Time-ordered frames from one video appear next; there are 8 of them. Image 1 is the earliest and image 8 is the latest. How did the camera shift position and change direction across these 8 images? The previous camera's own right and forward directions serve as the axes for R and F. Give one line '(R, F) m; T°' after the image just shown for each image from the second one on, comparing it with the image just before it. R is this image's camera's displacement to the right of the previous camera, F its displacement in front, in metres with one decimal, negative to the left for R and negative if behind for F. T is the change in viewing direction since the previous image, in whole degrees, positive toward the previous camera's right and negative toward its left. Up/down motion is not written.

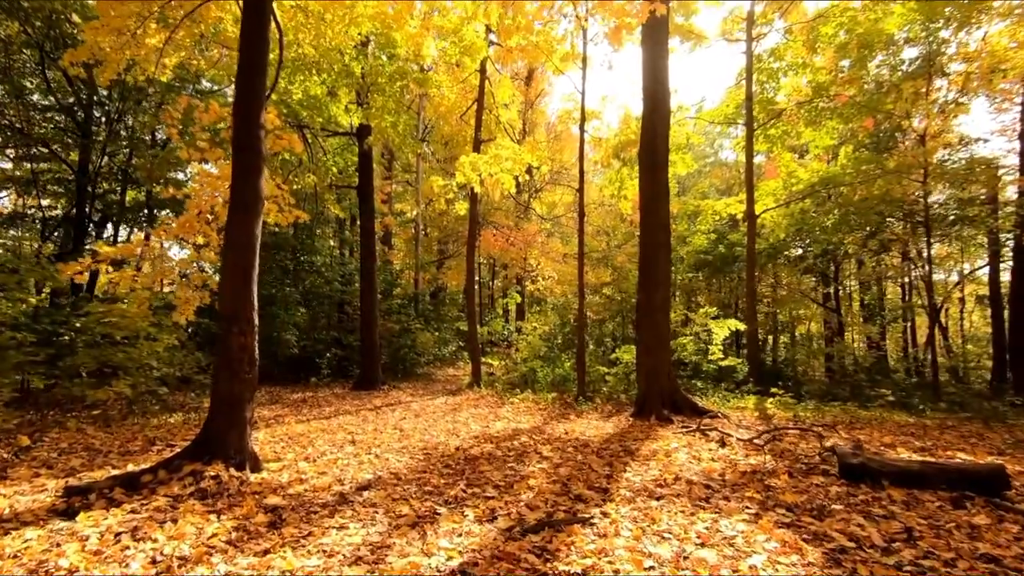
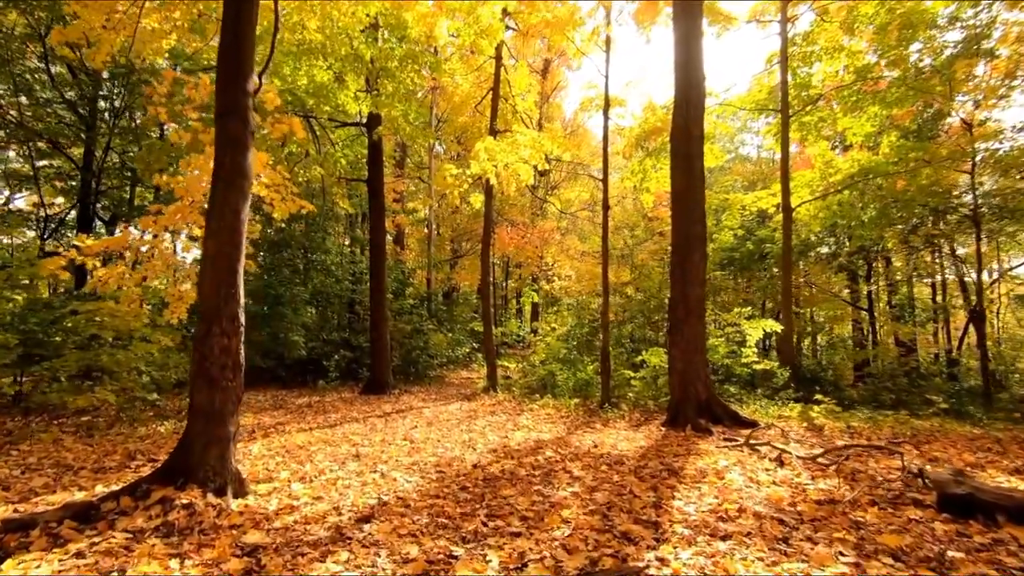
(-0.1, +0.7) m; -1°
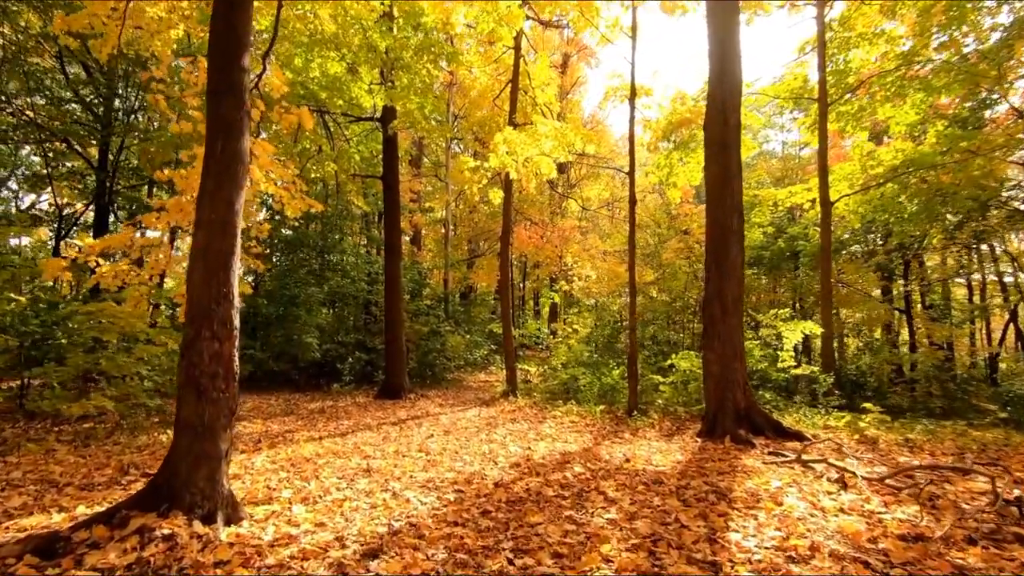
(-0.1, +0.5) m; -2°
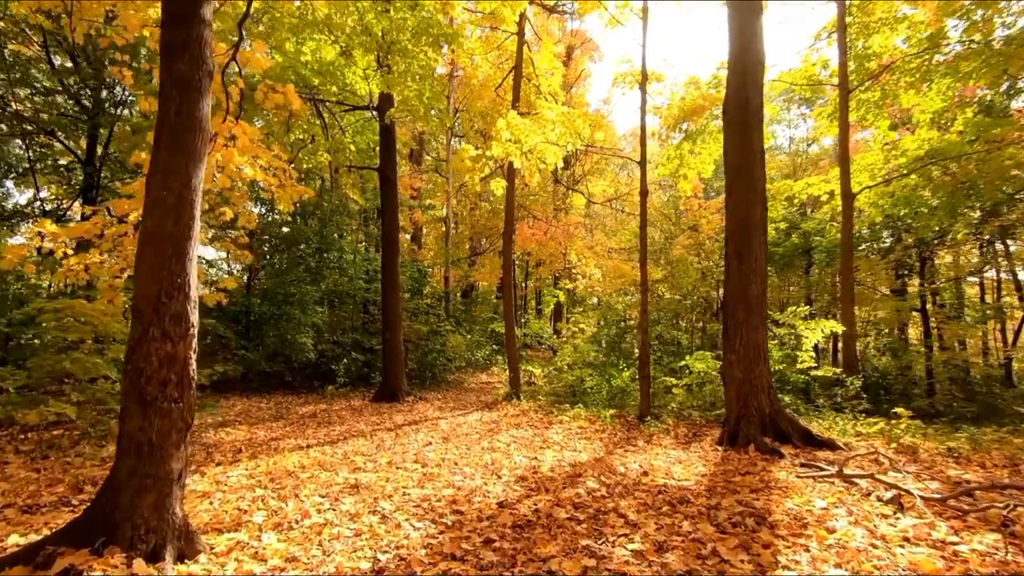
(0.0, +0.5) m; 0°
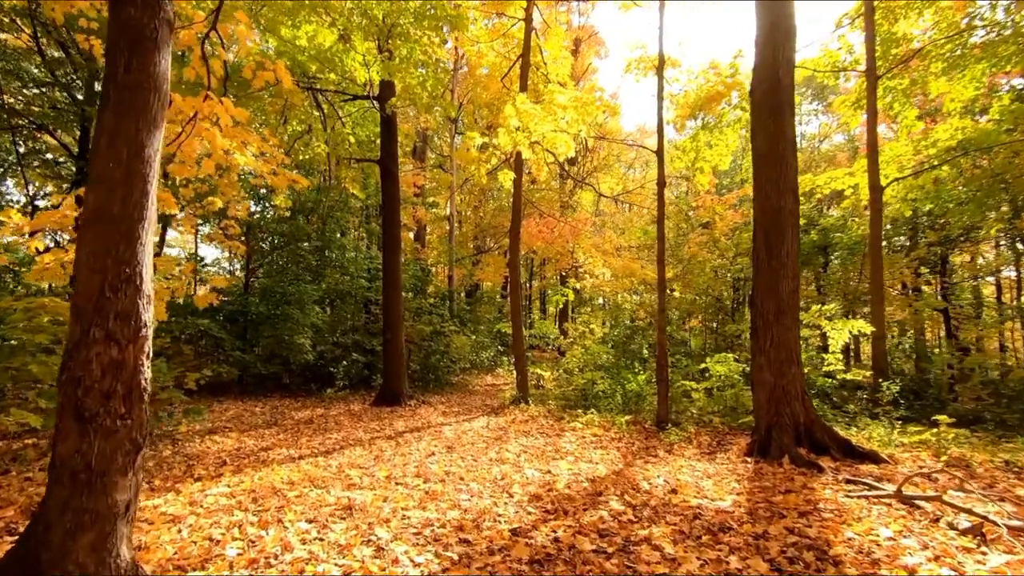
(-0.1, +0.5) m; 0°
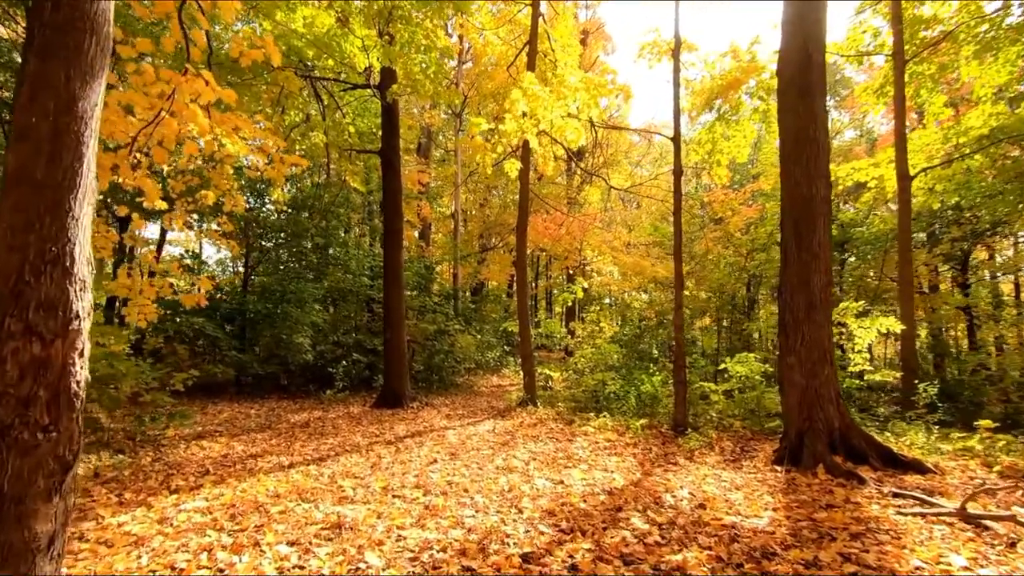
(0.0, +0.5) m; -1°
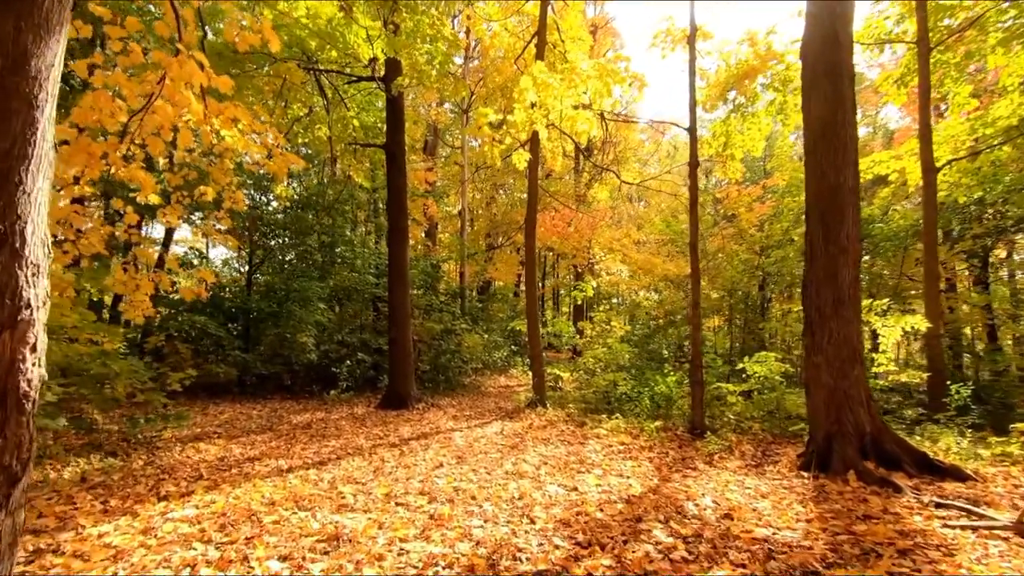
(0.0, +0.3) m; -1°
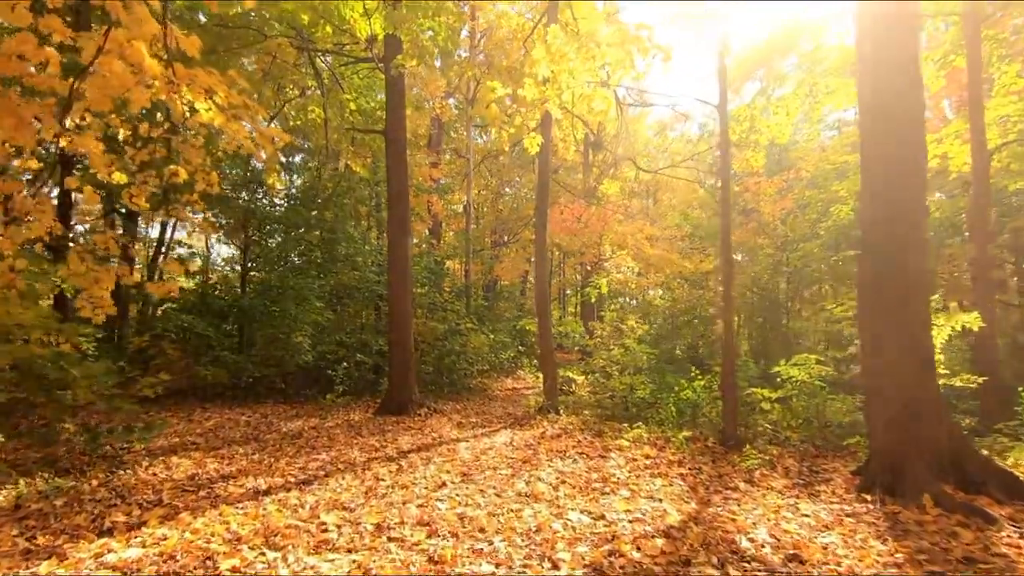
(-0.1, +0.7) m; -1°
